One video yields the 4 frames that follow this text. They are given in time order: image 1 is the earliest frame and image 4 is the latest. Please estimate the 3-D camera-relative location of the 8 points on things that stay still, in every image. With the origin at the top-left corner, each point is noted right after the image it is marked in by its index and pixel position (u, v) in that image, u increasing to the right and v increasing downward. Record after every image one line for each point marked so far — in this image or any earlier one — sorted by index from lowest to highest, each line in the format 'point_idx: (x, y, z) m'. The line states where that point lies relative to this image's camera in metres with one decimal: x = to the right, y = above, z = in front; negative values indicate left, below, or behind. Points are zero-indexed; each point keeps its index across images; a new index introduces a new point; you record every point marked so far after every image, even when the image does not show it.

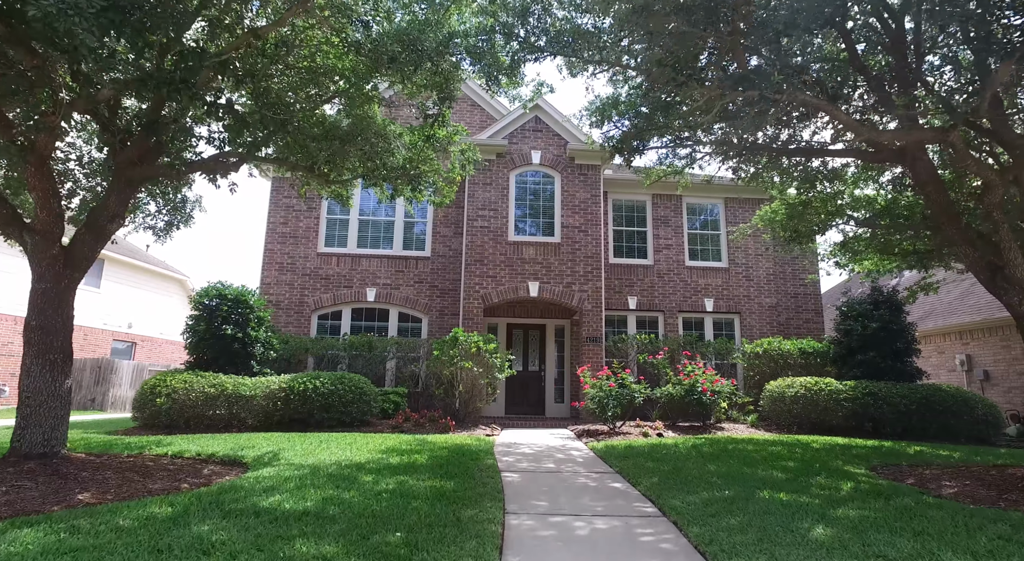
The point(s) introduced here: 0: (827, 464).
0: (+3.8, -2.2, +6.9) m
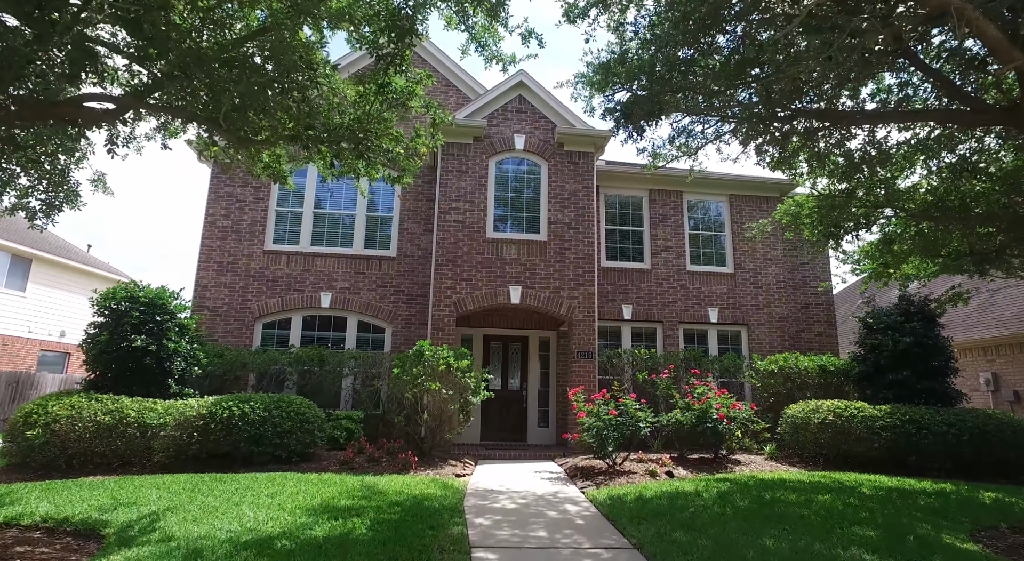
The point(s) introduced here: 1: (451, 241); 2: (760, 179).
0: (+3.6, -2.2, +5.1) m
1: (-1.3, +0.8, +11.7) m
2: (+6.3, +2.6, +14.4) m
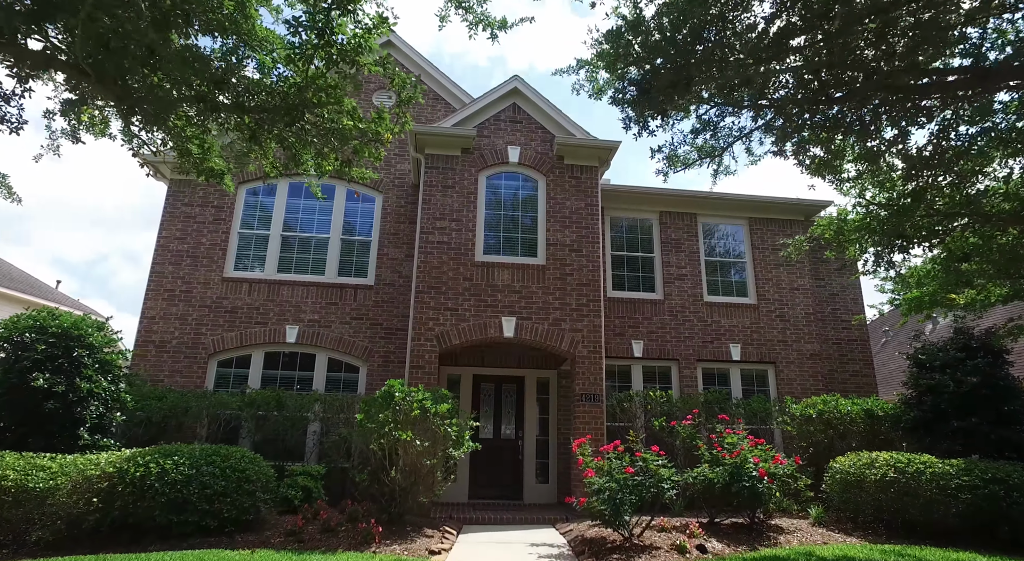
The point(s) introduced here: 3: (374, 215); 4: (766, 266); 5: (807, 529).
0: (+3.5, -2.3, +3.3) m
1: (-1.4, +0.3, +10.1) m
2: (+6.1, +1.8, +13.0) m
3: (-3.0, +1.4, +12.3) m
4: (+5.7, +0.3, +12.8) m
5: (+4.3, -3.6, +8.3) m
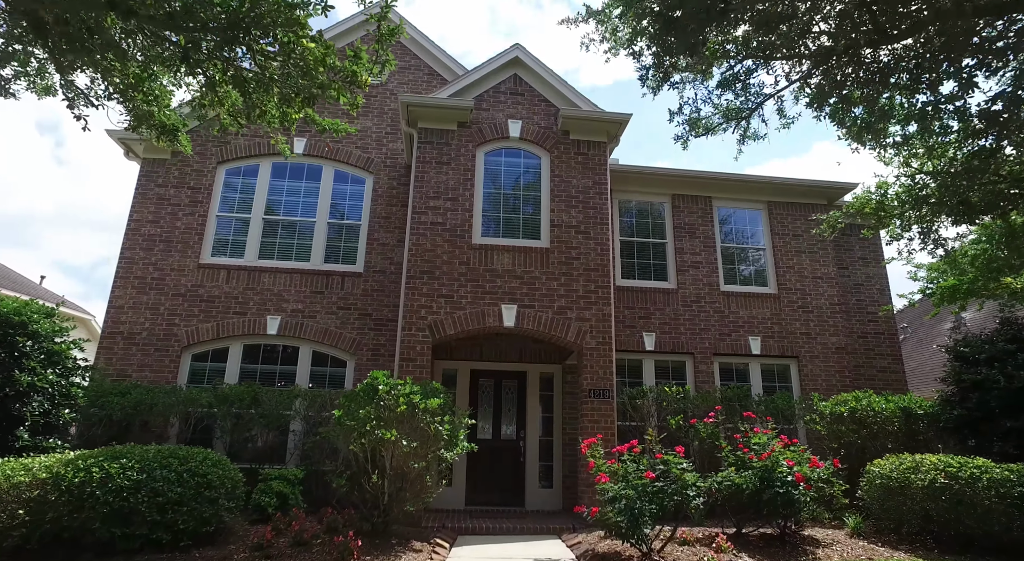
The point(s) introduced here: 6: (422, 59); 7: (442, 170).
0: (+3.5, -2.0, +2.4) m
1: (-1.4, +0.5, +9.2) m
2: (+6.2, +2.1, +12.0) m
3: (-3.0, +1.7, +11.4) m
4: (+5.7, +0.6, +11.9) m
5: (+4.3, -3.3, +7.3) m
6: (-1.9, +4.6, +11.7) m
7: (-1.2, +1.9, +9.7) m
